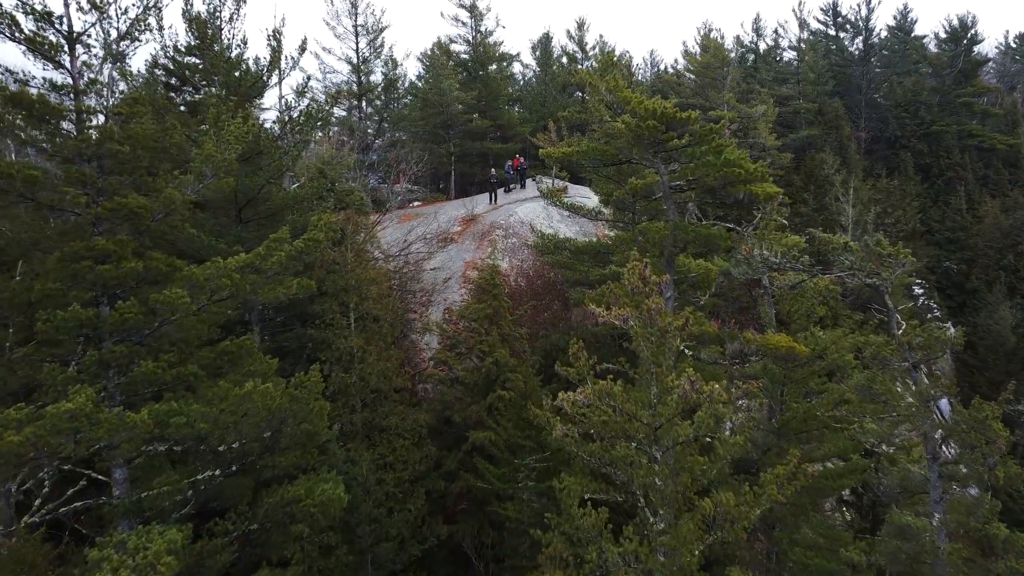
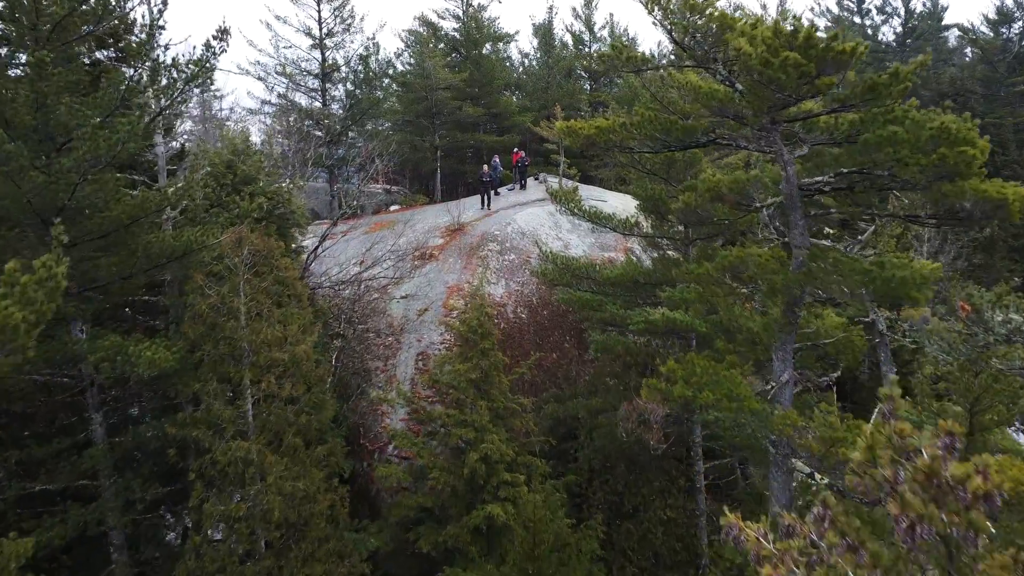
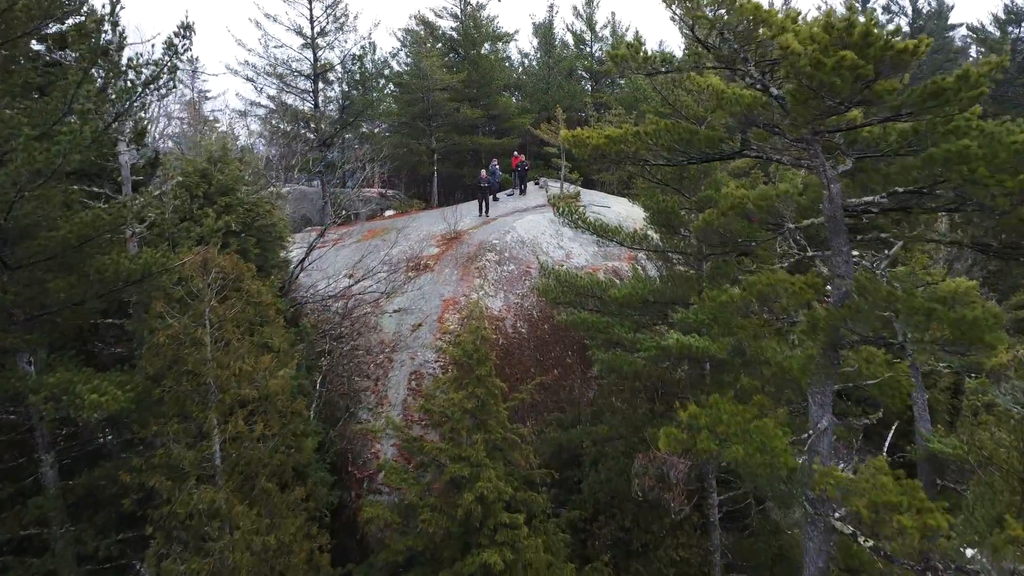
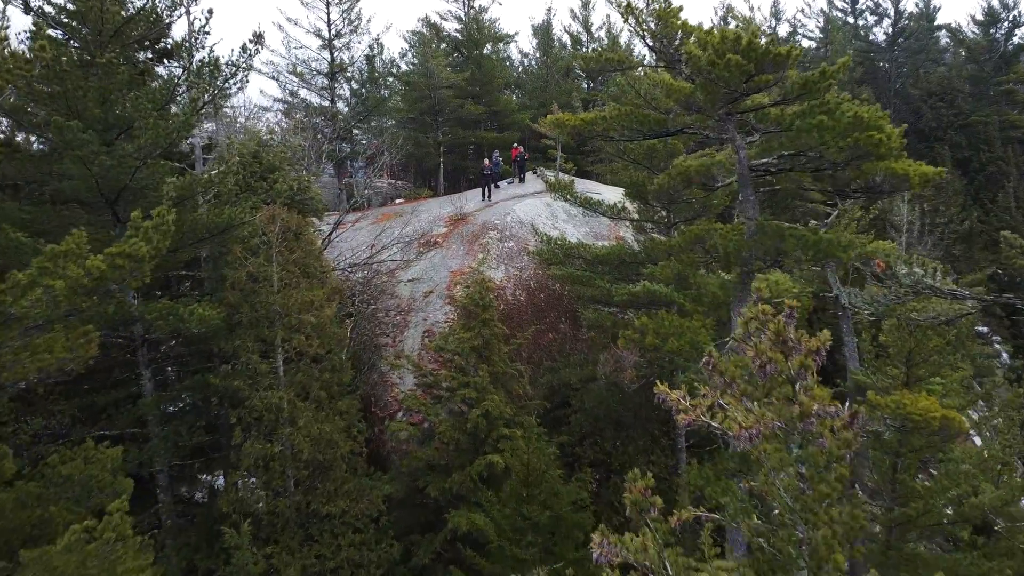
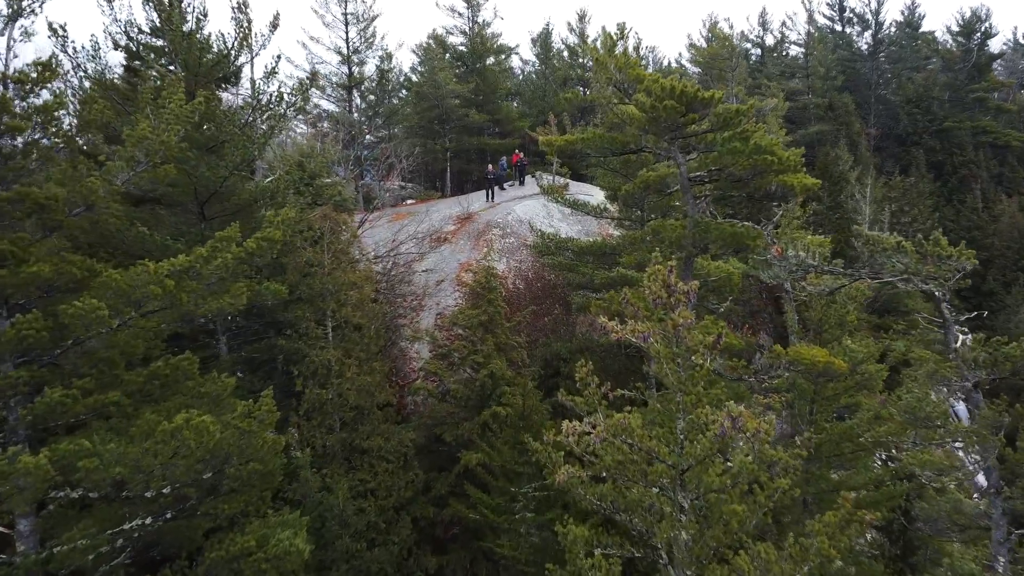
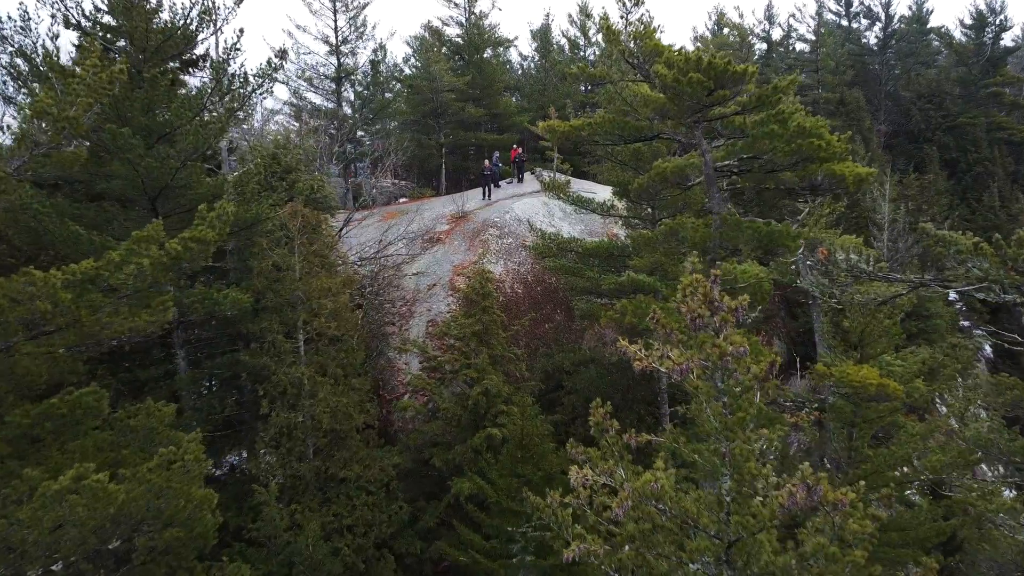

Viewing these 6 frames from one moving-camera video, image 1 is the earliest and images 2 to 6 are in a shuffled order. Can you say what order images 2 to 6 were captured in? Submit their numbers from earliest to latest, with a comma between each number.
5, 6, 4, 2, 3
